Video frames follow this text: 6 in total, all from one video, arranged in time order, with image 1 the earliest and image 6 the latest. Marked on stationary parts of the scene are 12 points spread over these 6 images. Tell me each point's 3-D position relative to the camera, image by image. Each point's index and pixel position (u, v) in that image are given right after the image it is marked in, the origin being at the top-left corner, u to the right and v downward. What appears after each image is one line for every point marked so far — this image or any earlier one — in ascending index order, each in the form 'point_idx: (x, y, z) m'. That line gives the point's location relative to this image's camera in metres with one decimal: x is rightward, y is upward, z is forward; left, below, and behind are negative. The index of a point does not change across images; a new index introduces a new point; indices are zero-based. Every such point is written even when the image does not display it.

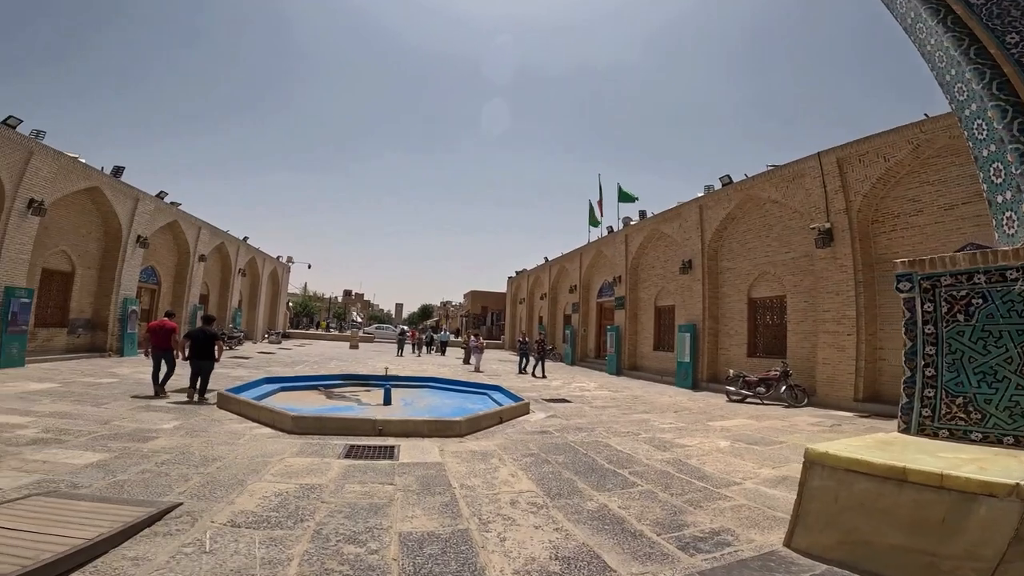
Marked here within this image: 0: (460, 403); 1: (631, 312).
0: (-1.1, -2.4, +10.7) m
1: (+4.4, -0.8, +18.8) m
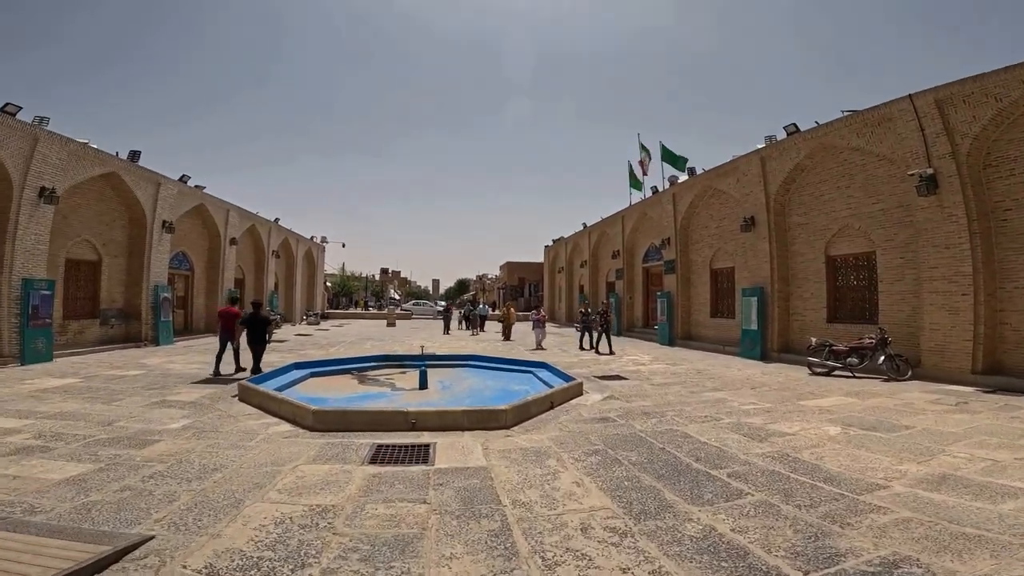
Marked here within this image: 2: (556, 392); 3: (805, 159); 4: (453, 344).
0: (-0.2, -1.8, +9.5) m
1: (+5.8, +0.5, +17.2) m
2: (+0.6, -1.5, +7.4) m
3: (+7.3, +3.2, +12.6) m
4: (-2.0, -1.9, +17.2) m
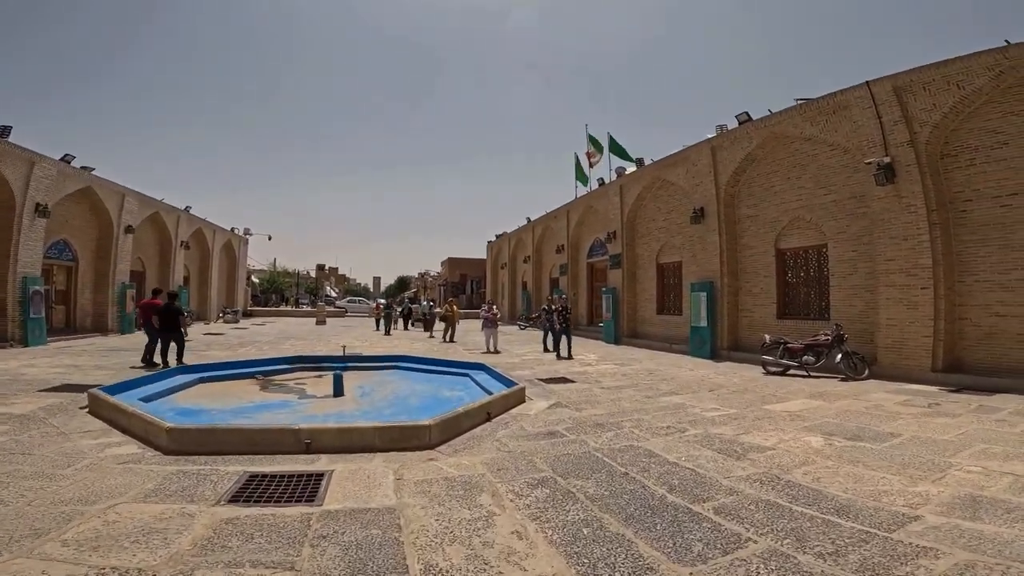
0: (-1.3, -1.6, +8.2) m
1: (+3.8, +0.6, +16.5) m
2: (-0.2, -1.4, +6.2) m
3: (+5.8, +3.3, +12.1) m
4: (-4.0, -1.7, +15.6) m
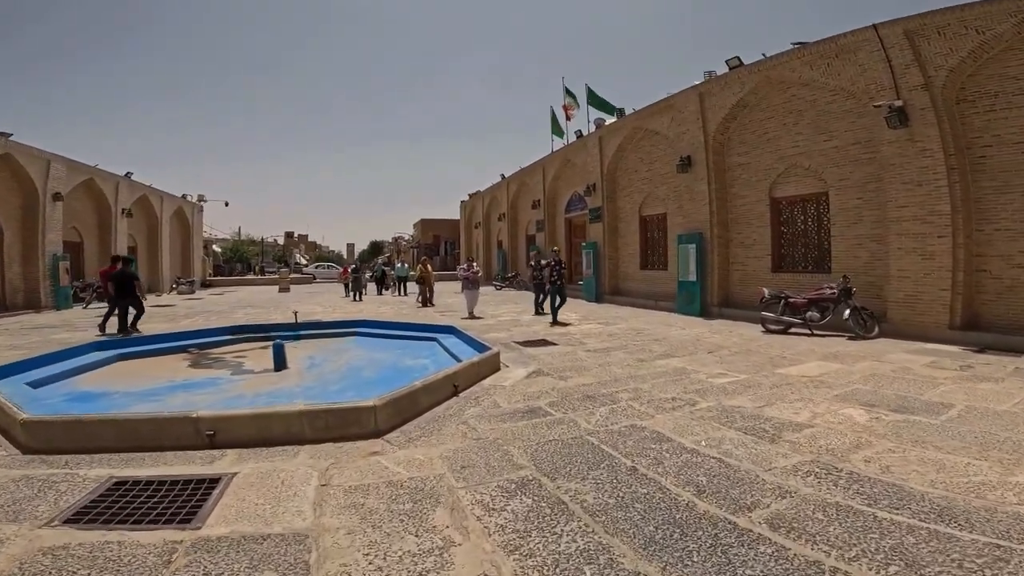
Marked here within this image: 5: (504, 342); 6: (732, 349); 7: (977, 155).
0: (-1.6, -1.0, +7.1) m
1: (+3.0, +1.9, +15.4) m
2: (-0.5, -0.8, +5.1) m
3: (+5.2, +4.4, +11.0) m
4: (-4.7, -0.5, +14.3) m
5: (-0.1, -0.8, +7.6) m
6: (+3.1, -0.9, +7.1) m
7: (+7.2, +2.2, +7.8) m
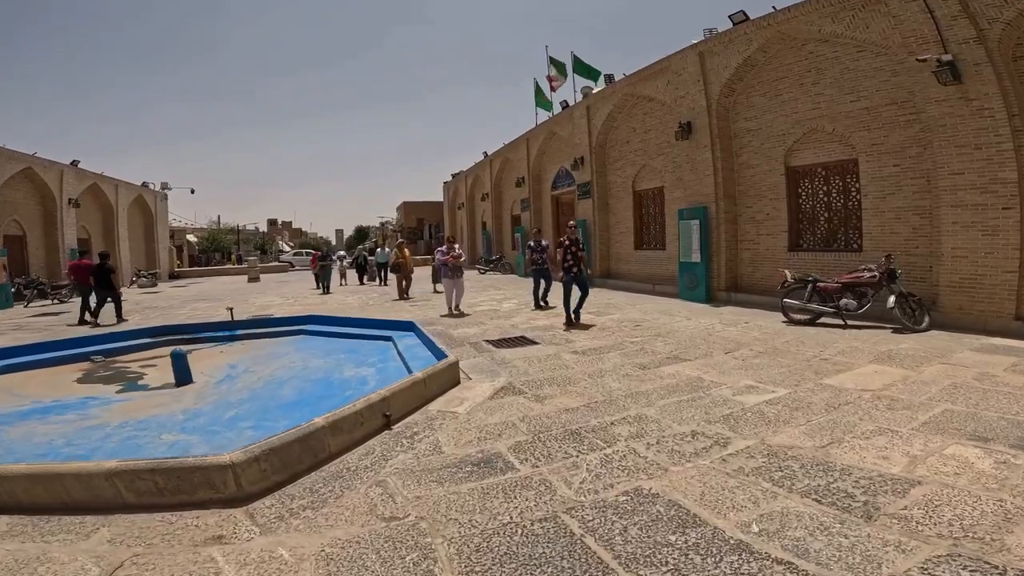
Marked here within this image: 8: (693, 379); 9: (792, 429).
0: (-2.0, -0.9, +5.7) m
1: (+2.5, +2.3, +13.9) m
2: (-0.9, -0.8, +3.7) m
3: (+4.7, +4.7, +9.4) m
4: (-5.2, -0.3, +12.8) m
5: (-0.5, -0.7, +6.2) m
6: (+2.7, -0.7, +5.7) m
7: (+6.7, +2.4, +6.3) m
8: (+1.6, -0.8, +4.6) m
9: (+1.8, -0.9, +3.3) m
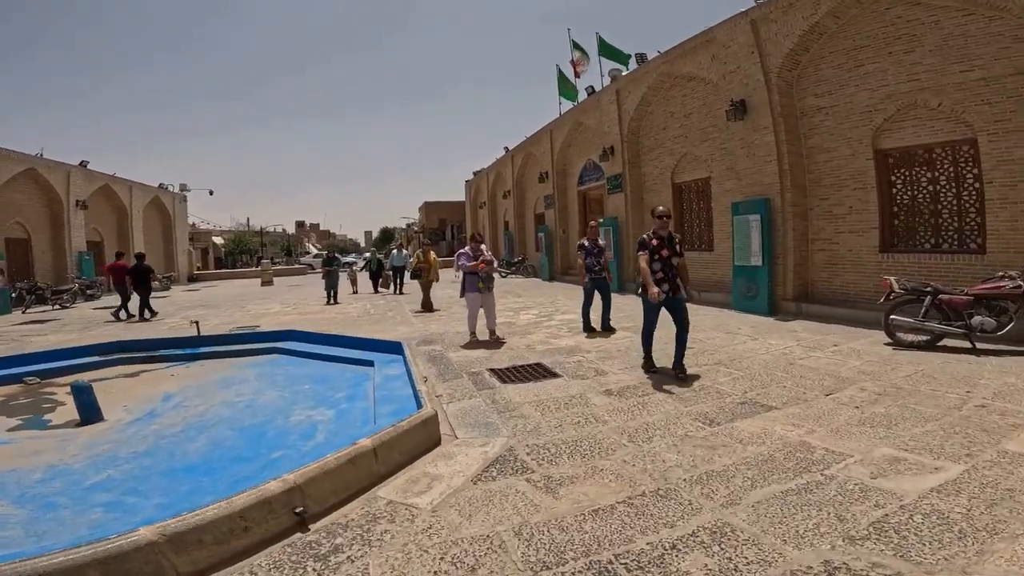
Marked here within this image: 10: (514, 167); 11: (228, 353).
0: (-1.9, -1.0, +4.3) m
1: (+3.1, +2.2, +12.3) m
2: (-0.9, -0.9, +2.2) m
3: (+5.1, +4.5, +7.7) m
4: (-4.6, -0.4, +11.6) m
5: (-0.4, -0.8, +4.8) m
6: (+2.8, -0.8, +4.1) m
7: (+6.9, +2.3, +4.4) m
8: (+1.7, -0.9, +3.0) m
9: (+1.7, -1.0, +1.7) m
10: (+0.2, +4.5, +18.8) m
11: (-3.5, -0.8, +6.4) m
